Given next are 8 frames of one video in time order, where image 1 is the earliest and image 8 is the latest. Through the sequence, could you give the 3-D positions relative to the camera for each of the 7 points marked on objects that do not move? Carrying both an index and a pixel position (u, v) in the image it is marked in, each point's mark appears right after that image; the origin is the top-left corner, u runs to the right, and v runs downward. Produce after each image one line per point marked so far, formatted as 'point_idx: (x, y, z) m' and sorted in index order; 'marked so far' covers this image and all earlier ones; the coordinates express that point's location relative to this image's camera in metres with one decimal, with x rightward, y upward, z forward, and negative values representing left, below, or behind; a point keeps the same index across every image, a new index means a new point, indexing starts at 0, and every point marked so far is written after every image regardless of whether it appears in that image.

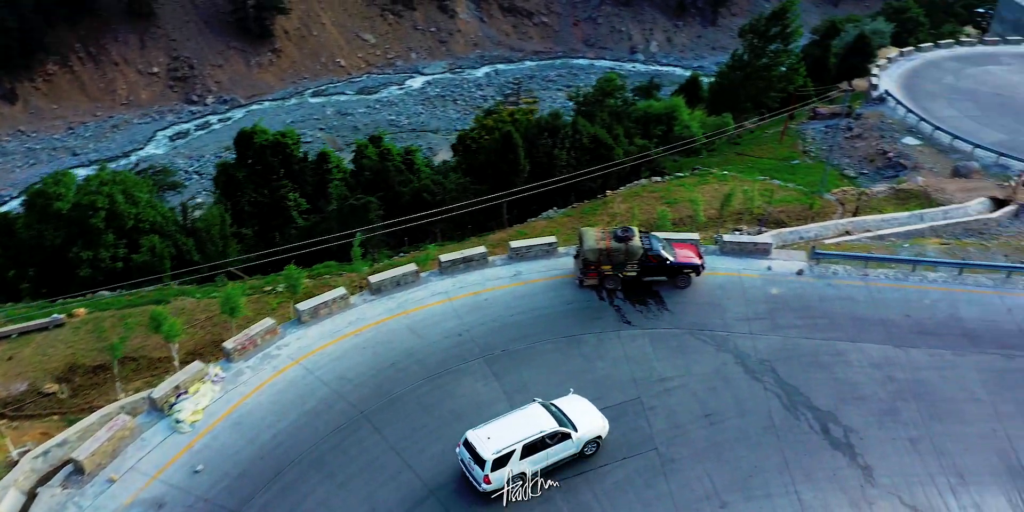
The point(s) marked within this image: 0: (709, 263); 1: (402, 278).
0: (+4.6, -0.2, +18.9) m
1: (-2.5, -0.5, +18.1) m
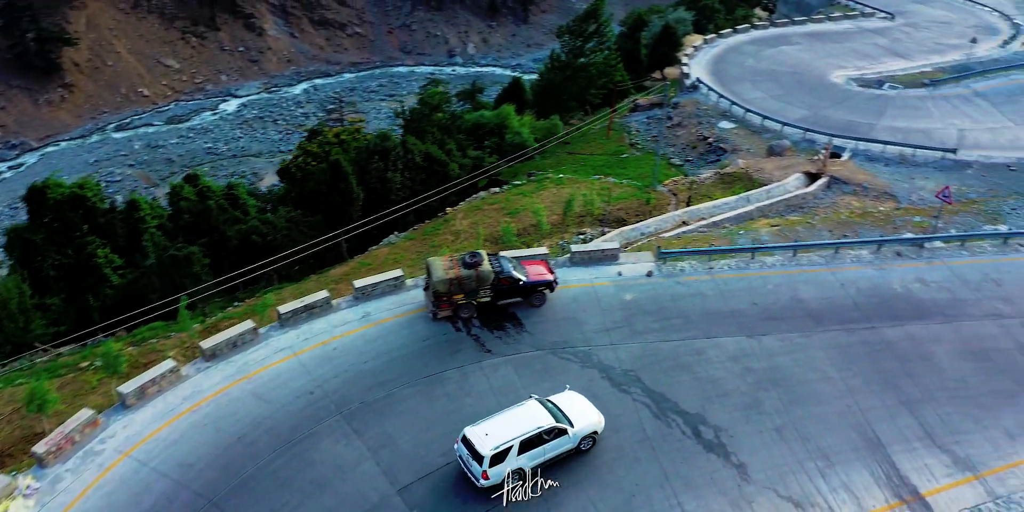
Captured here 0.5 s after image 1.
0: (+1.1, -0.5, +18.6) m
1: (-5.5, -1.7, +16.4) m
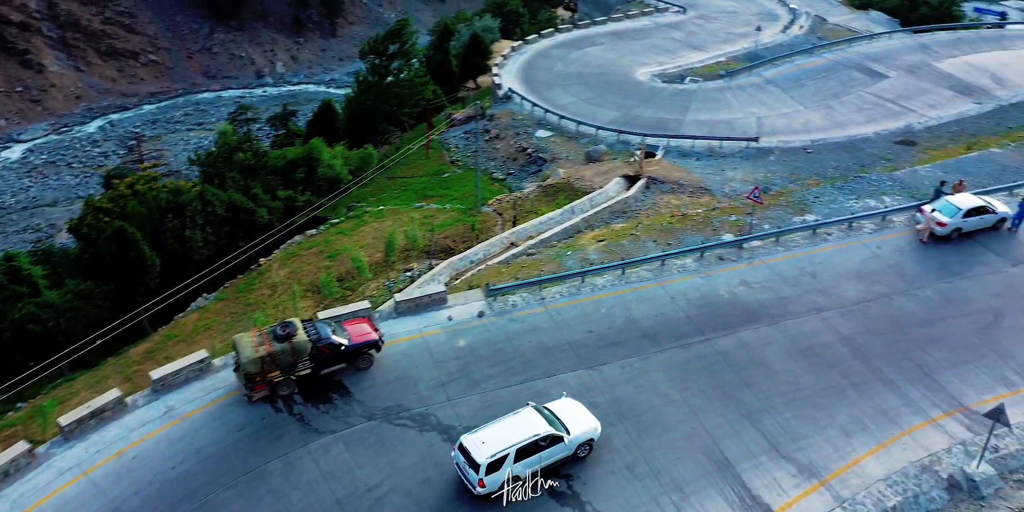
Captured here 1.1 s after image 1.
0: (-2.7, -1.6, +17.2) m
1: (-8.6, -3.6, +13.8) m
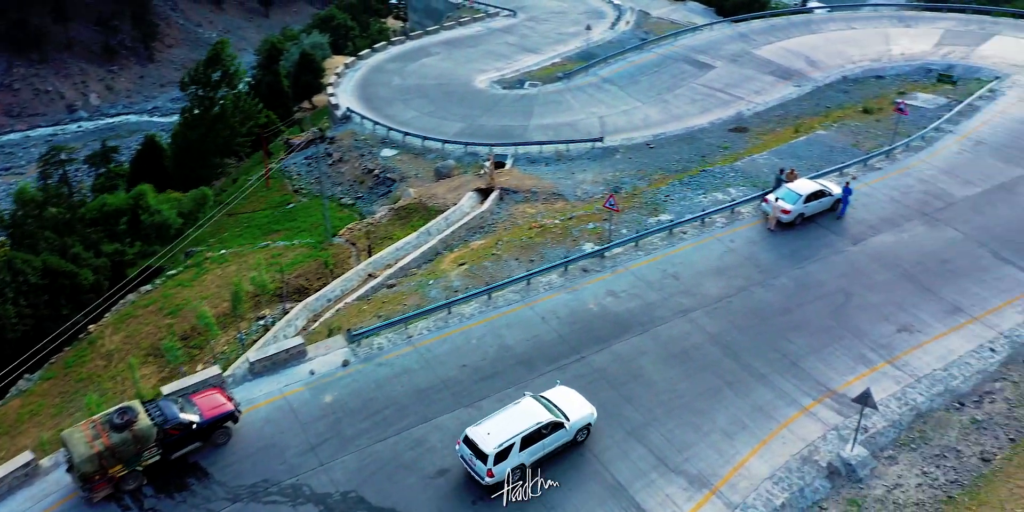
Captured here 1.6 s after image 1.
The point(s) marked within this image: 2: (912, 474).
0: (-5.2, -2.7, +15.7) m
1: (-10.2, -5.3, +11.4) m
2: (+7.0, -3.8, +14.3) m
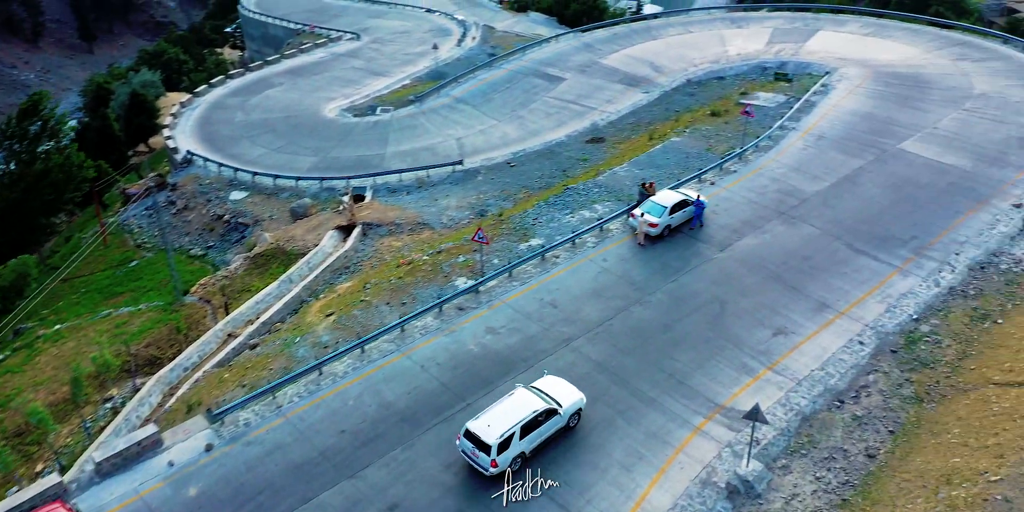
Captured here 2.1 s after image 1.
0: (-7.2, -4.2, +13.8) m
1: (-11.1, -7.2, +8.7) m
2: (+5.2, -4.0, +14.3) m
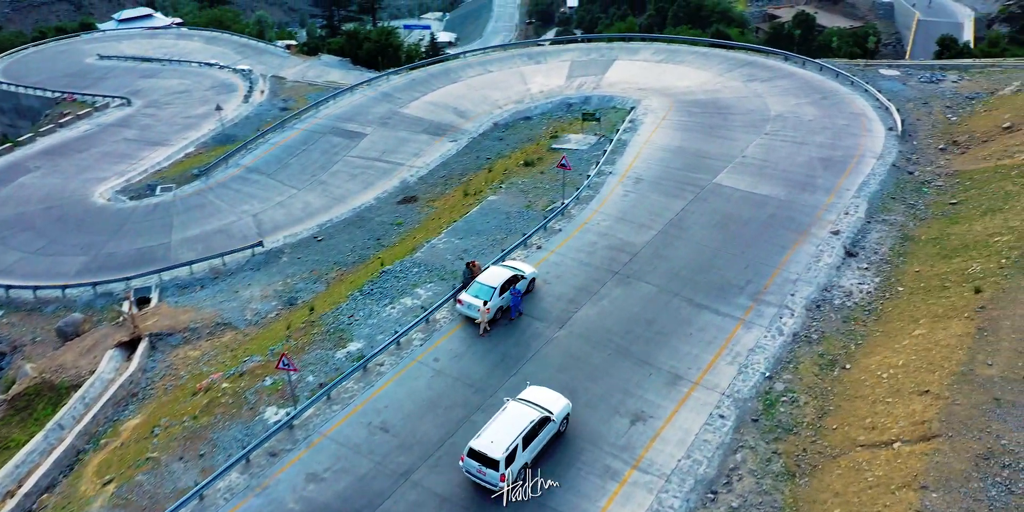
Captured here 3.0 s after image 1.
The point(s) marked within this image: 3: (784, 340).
0: (-9.0, -7.3, +9.5) m
1: (-11.3, -10.6, +3.6) m
2: (+2.9, -5.5, +12.6) m
3: (+6.2, -1.9, +18.4) m
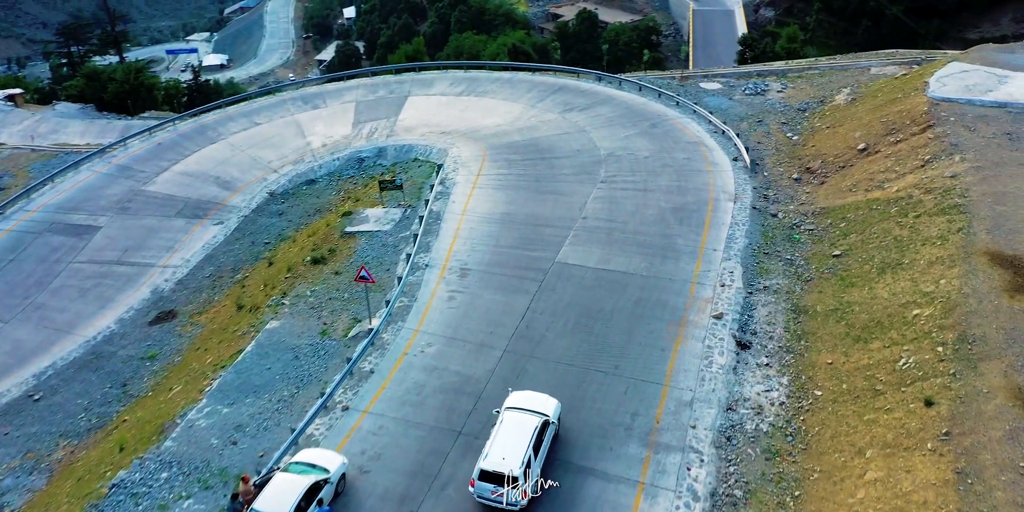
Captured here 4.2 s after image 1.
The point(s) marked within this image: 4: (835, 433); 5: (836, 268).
0: (-8.7, -11.4, +1.3) m
1: (-9.1, -14.9, -4.8) m
2: (+1.8, -8.1, +7.1) m
3: (+3.2, -4.2, +13.4) m
4: (+5.7, -3.1, +14.4) m
5: (+7.6, -0.3, +19.1) m
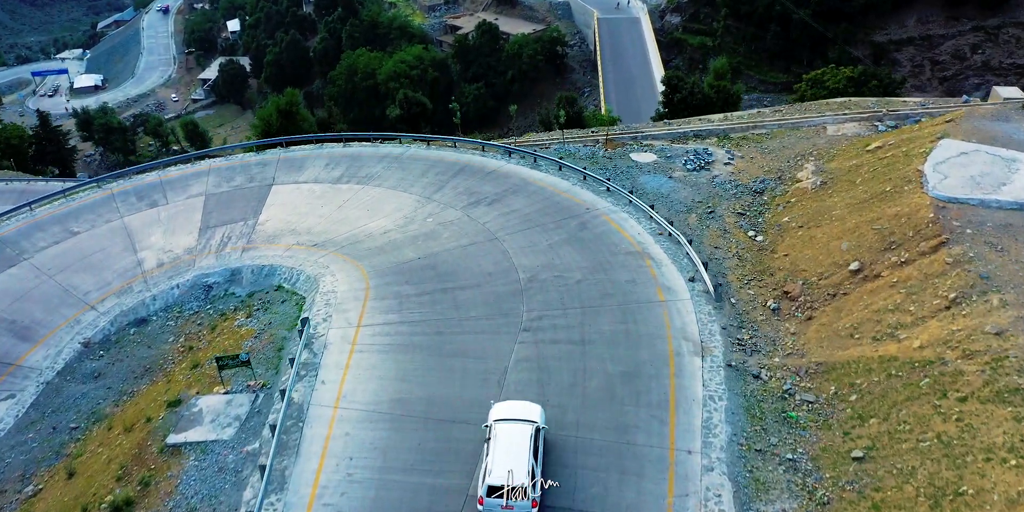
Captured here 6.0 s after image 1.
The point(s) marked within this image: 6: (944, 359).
0: (-7.8, -16.1, -5.6) m
1: (-7.3, -19.5, -11.8) m
2: (+1.8, -12.0, +1.1) m
3: (+2.3, -8.0, +7.5) m
4: (+4.7, -6.8, +8.8) m
5: (+5.9, -3.8, +13.7) m
6: (+7.9, -1.9, +14.9) m
